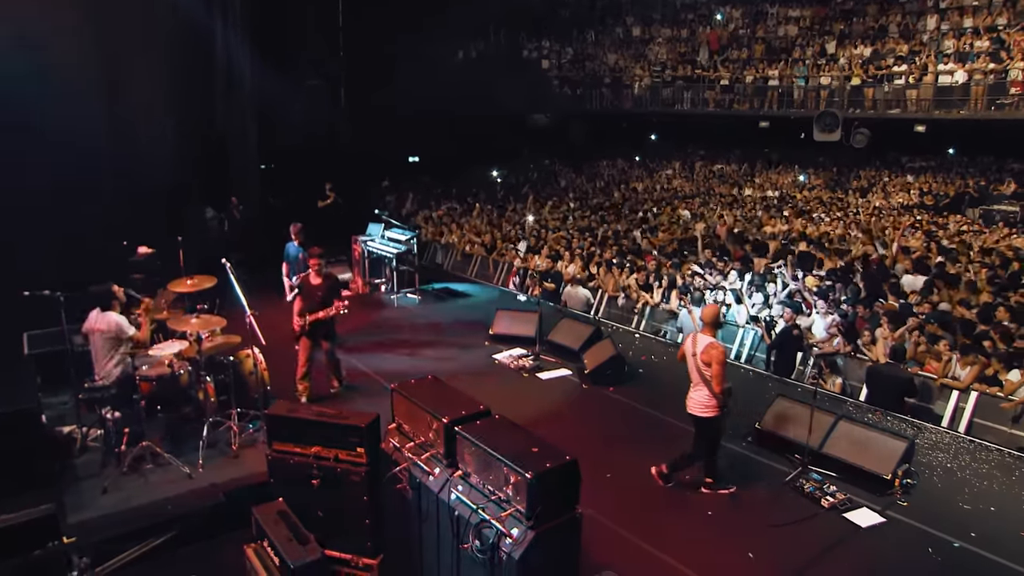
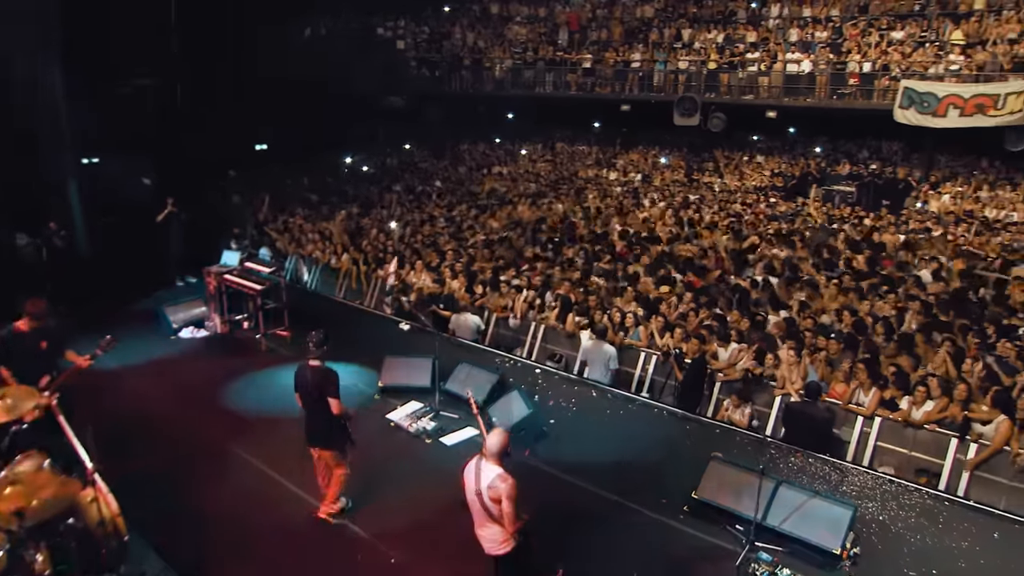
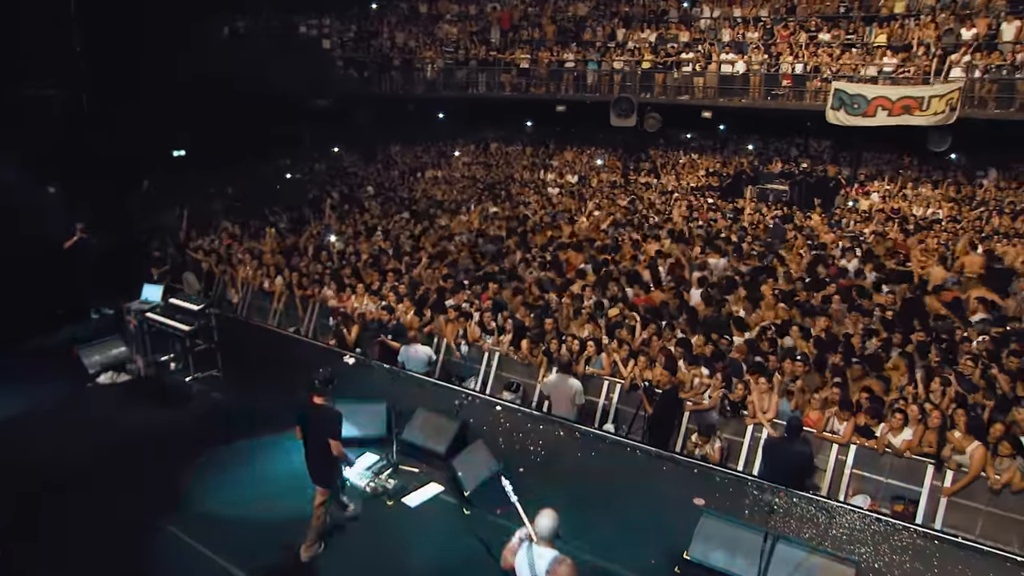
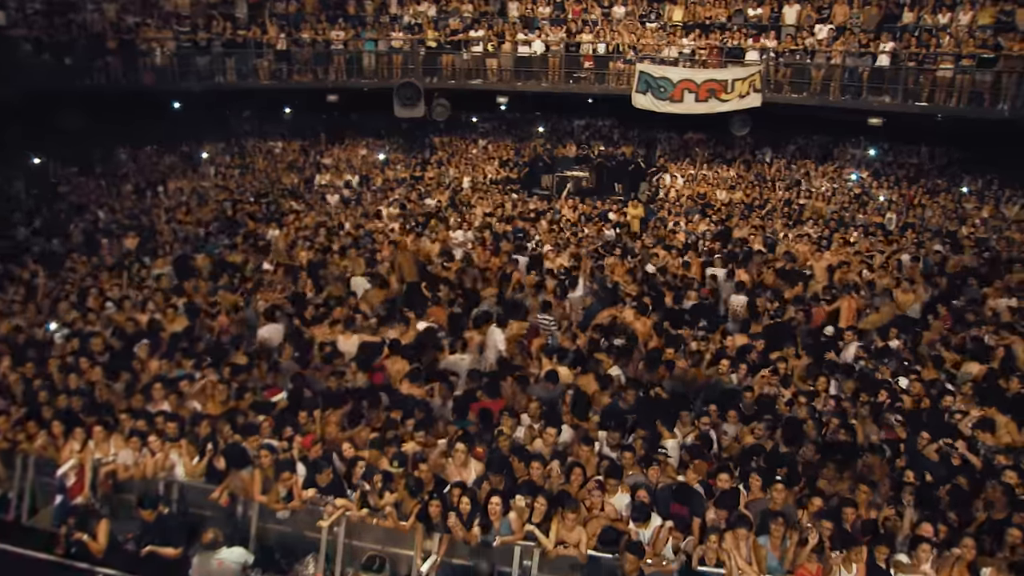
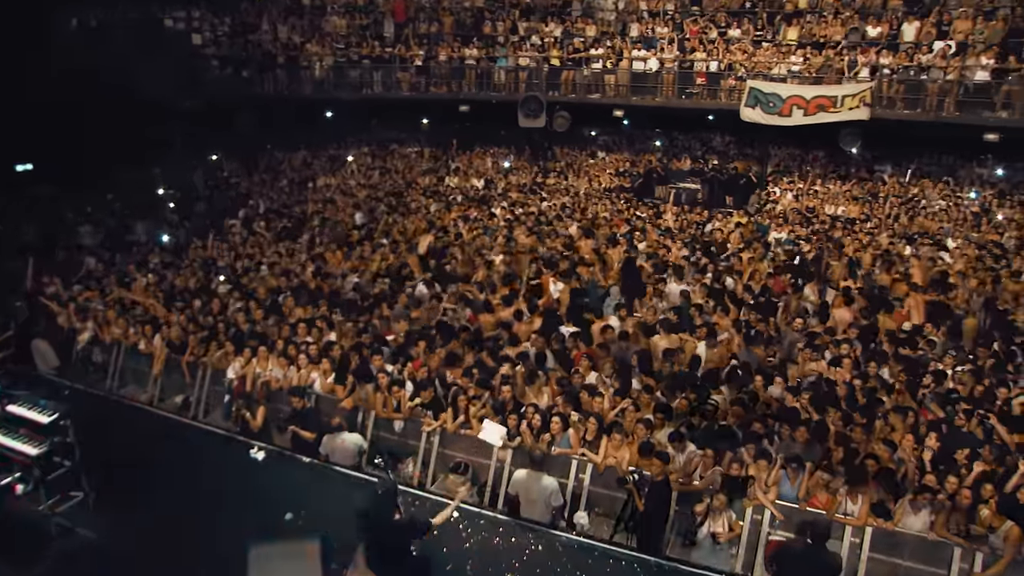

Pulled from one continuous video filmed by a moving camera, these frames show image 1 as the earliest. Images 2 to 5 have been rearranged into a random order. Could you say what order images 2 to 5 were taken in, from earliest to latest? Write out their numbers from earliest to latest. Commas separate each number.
2, 3, 5, 4
